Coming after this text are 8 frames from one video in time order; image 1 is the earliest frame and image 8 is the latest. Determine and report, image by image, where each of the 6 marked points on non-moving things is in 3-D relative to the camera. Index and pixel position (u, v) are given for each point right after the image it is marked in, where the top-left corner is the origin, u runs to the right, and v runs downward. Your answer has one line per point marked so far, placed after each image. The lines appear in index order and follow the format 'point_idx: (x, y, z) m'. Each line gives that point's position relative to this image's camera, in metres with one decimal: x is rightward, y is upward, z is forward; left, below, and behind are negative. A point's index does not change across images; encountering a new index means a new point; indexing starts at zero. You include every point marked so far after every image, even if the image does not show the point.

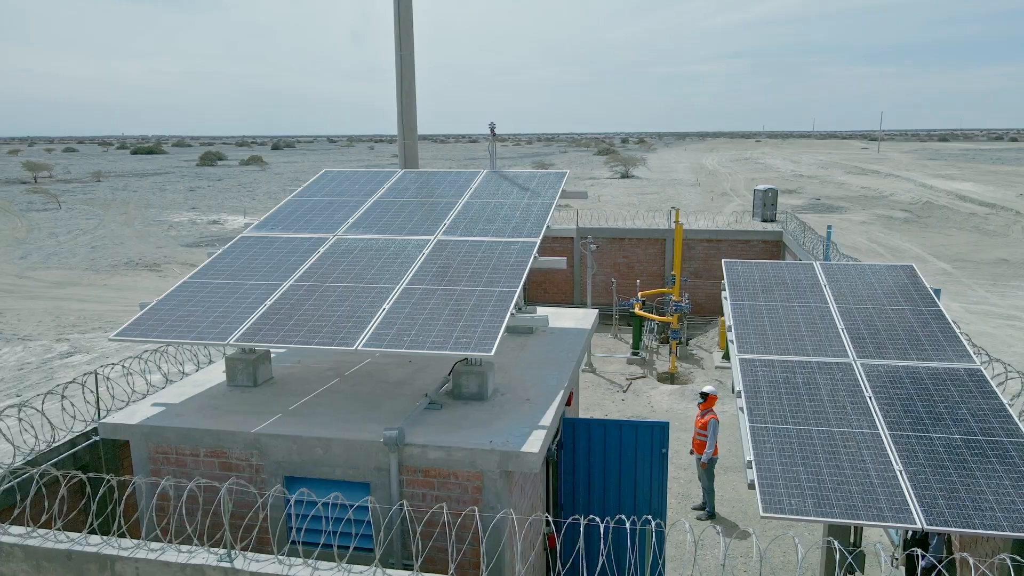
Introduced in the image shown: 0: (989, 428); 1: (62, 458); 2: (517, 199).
0: (+4.2, -1.2, +6.4) m
1: (-4.5, -1.7, +7.3) m
2: (0.0, +1.1, +9.1) m
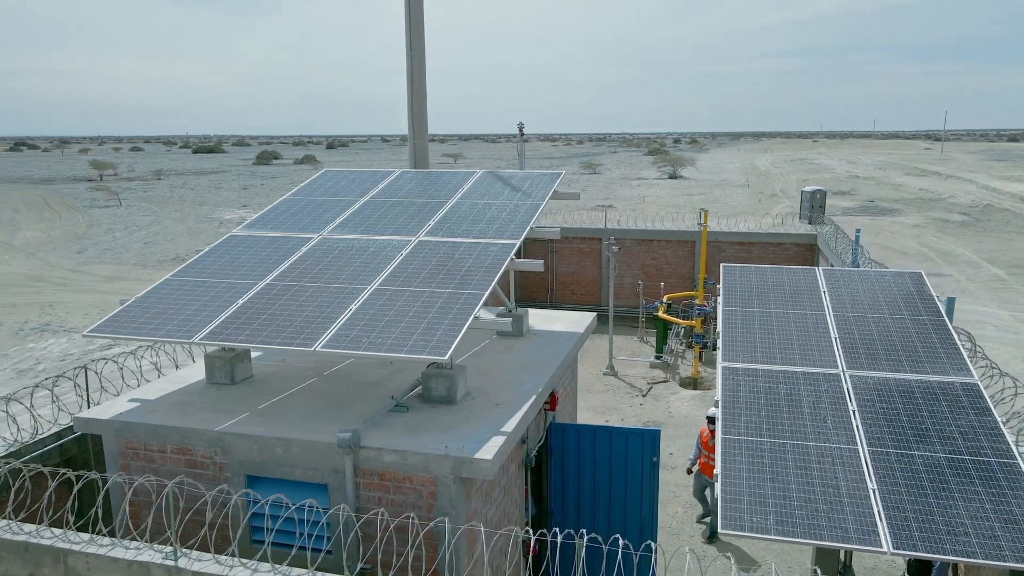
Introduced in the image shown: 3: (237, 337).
0: (+3.8, -1.3, +6.0) m
1: (-4.8, -1.6, +7.5) m
2: (-0.1, +1.1, +9.0) m
3: (-2.5, -0.4, +6.6) m
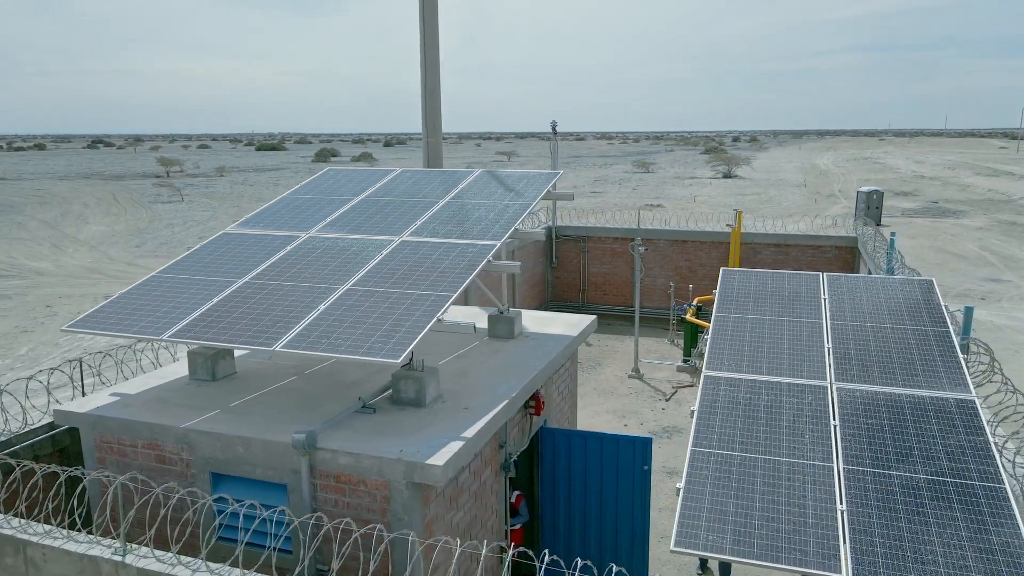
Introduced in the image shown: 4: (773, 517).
0: (+3.4, -1.4, +5.6) m
1: (-5.0, -1.6, +7.7) m
2: (-0.2, +1.1, +8.9) m
3: (-2.8, -0.4, +6.6) m
4: (+1.9, -1.7, +5.4) m
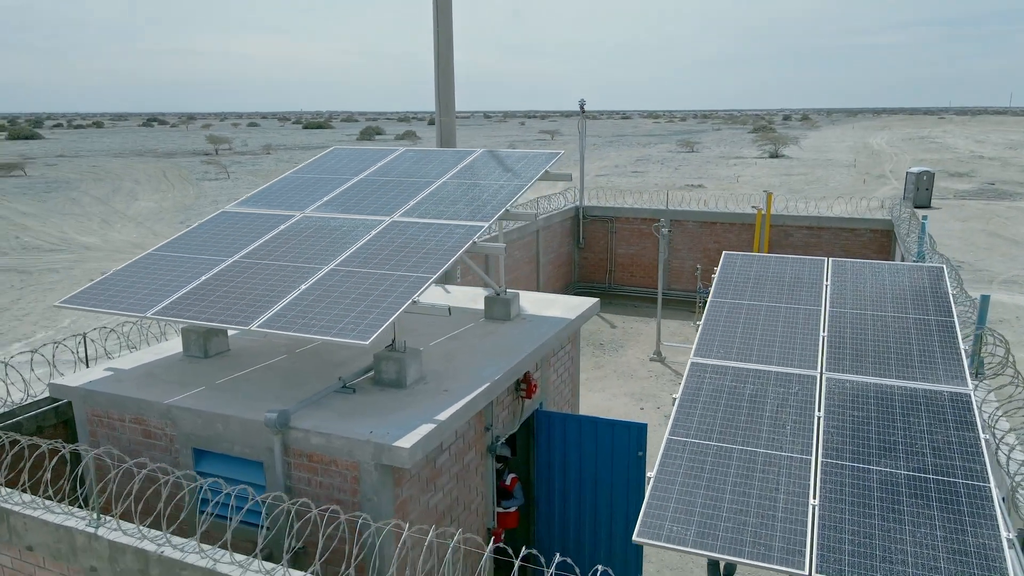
0: (+3.2, -1.3, +5.4) m
1: (-5.1, -1.3, +7.9) m
2: (-0.2, +1.3, +8.8) m
3: (-3.0, -0.2, +6.7) m
4: (+1.7, -1.6, +5.3) m
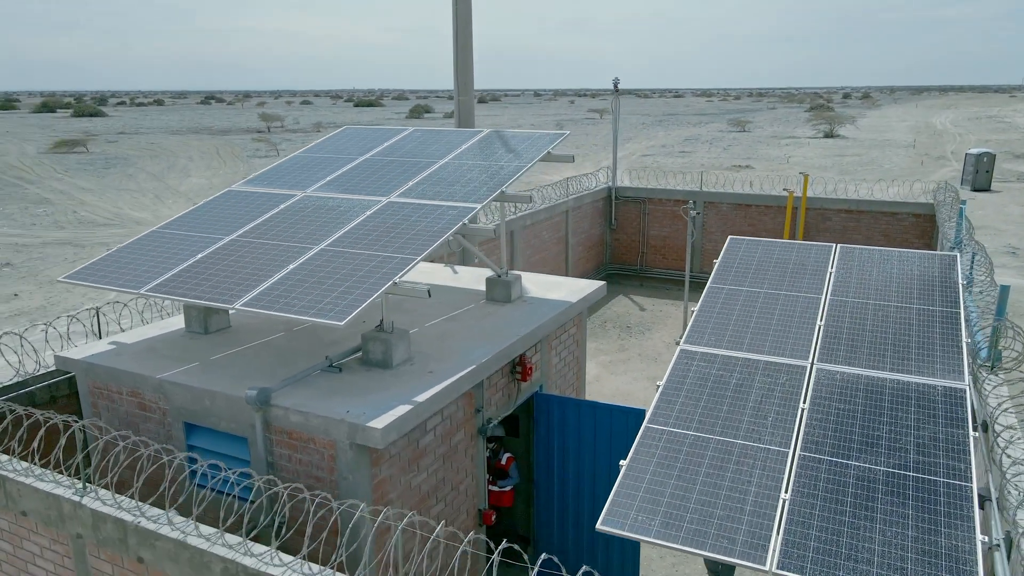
0: (+2.9, -1.2, +5.2) m
1: (-5.2, -1.1, +8.2) m
2: (-0.2, +1.5, +8.7) m
3: (-3.1, 0.0, +6.8) m
4: (+1.4, -1.5, +5.2) m
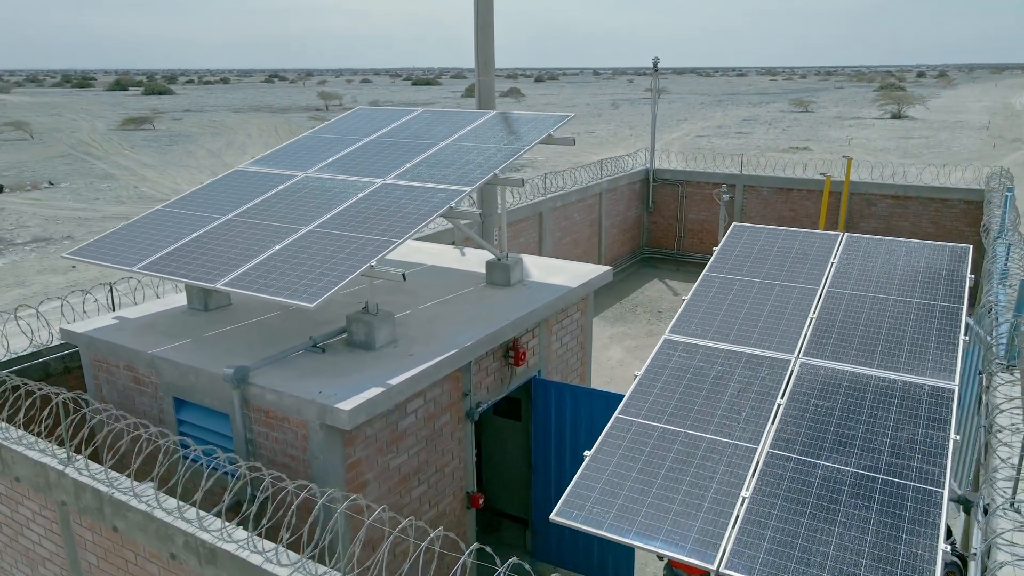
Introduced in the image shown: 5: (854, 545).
0: (+2.6, -1.2, +4.9) m
1: (-5.3, -0.8, +8.6) m
2: (-0.2, +1.7, +8.6) m
3: (-3.3, +0.2, +7.0) m
4: (+1.1, -1.4, +5.1) m
5: (+2.1, -1.6, +4.5) m
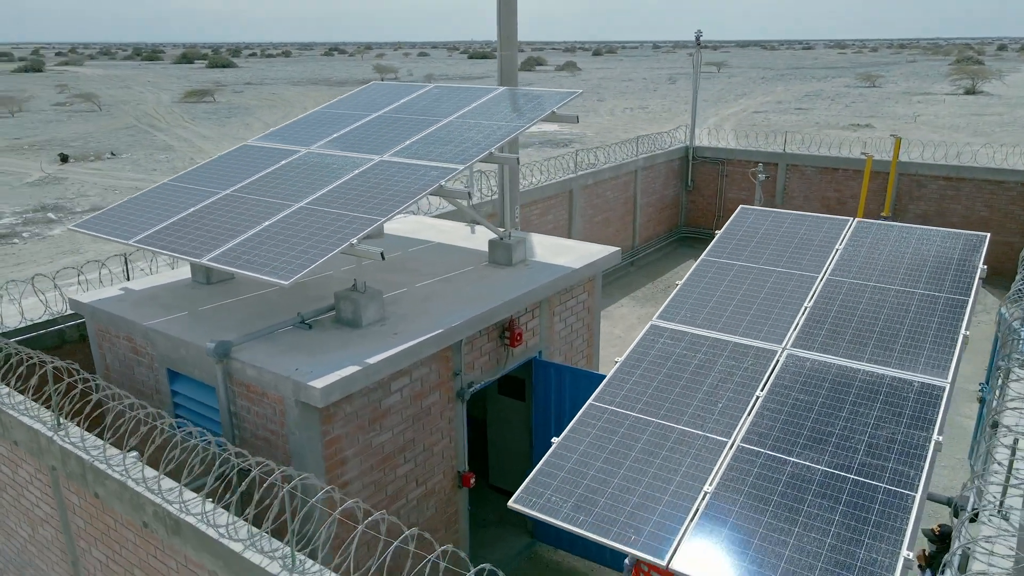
0: (+2.3, -1.1, +4.7) m
1: (-5.3, -0.4, +8.8) m
2: (-0.2, +1.9, +8.5) m
3: (-3.4, +0.4, +7.1) m
4: (+0.8, -1.4, +4.9) m
5: (+1.8, -1.5, +4.3) m
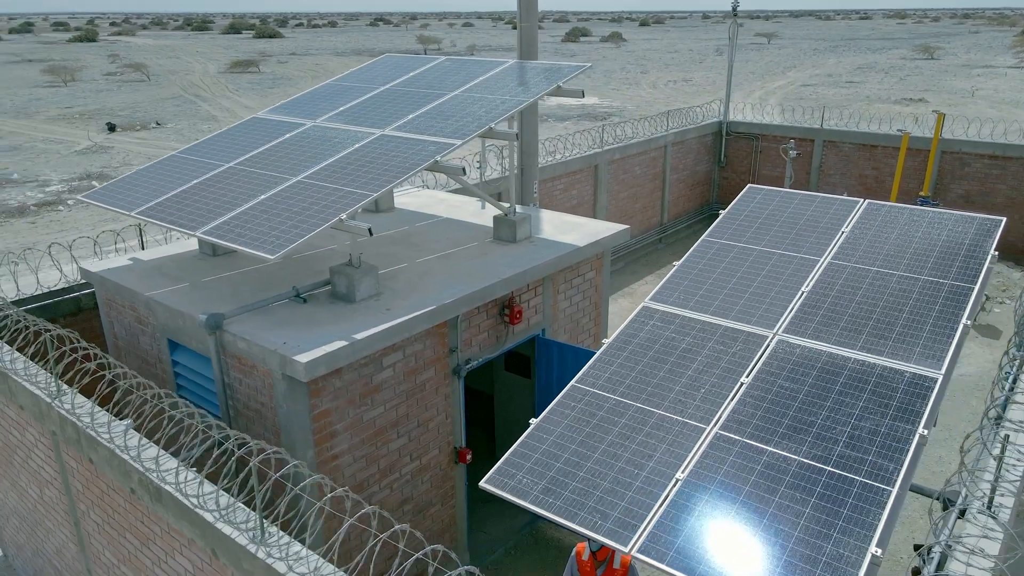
0: (+2.1, -1.1, +4.6) m
1: (-5.2, 0.0, +9.1) m
2: (-0.1, +2.2, +8.3) m
3: (-3.4, +0.7, +7.2) m
4: (+0.6, -1.2, +4.9) m
5: (+1.5, -1.4, +4.2) m
